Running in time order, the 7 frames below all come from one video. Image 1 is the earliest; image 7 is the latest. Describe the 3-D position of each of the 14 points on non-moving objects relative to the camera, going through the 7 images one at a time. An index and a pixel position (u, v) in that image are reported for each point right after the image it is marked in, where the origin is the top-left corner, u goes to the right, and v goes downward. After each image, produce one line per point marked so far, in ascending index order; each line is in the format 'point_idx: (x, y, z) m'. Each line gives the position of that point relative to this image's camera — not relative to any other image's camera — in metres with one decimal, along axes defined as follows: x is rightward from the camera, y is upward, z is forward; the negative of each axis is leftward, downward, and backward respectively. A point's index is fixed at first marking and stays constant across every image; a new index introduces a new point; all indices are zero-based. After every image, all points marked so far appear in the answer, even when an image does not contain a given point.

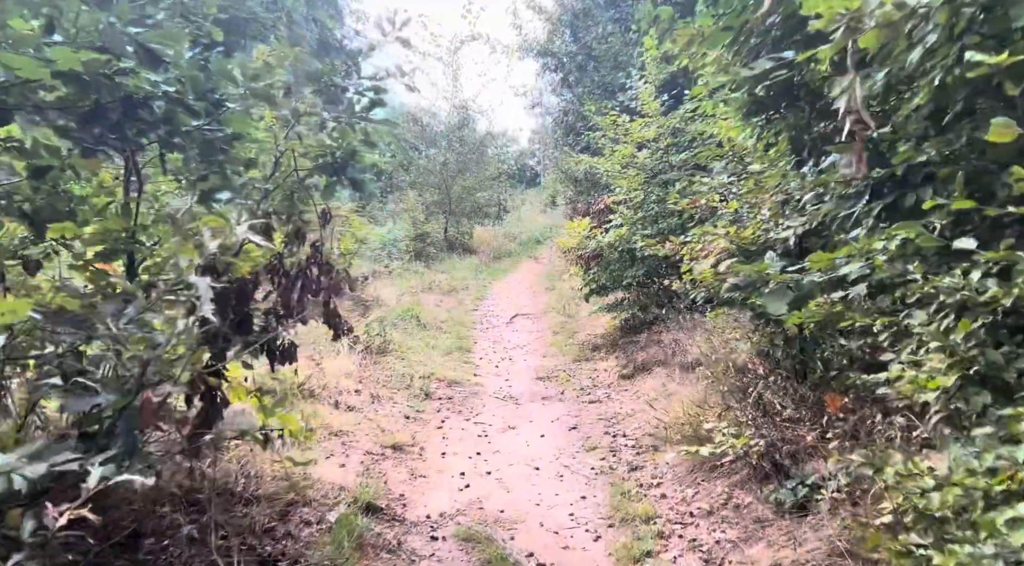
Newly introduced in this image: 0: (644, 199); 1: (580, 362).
0: (+1.5, +1.0, +8.9) m
1: (+0.8, -0.9, +8.8) m
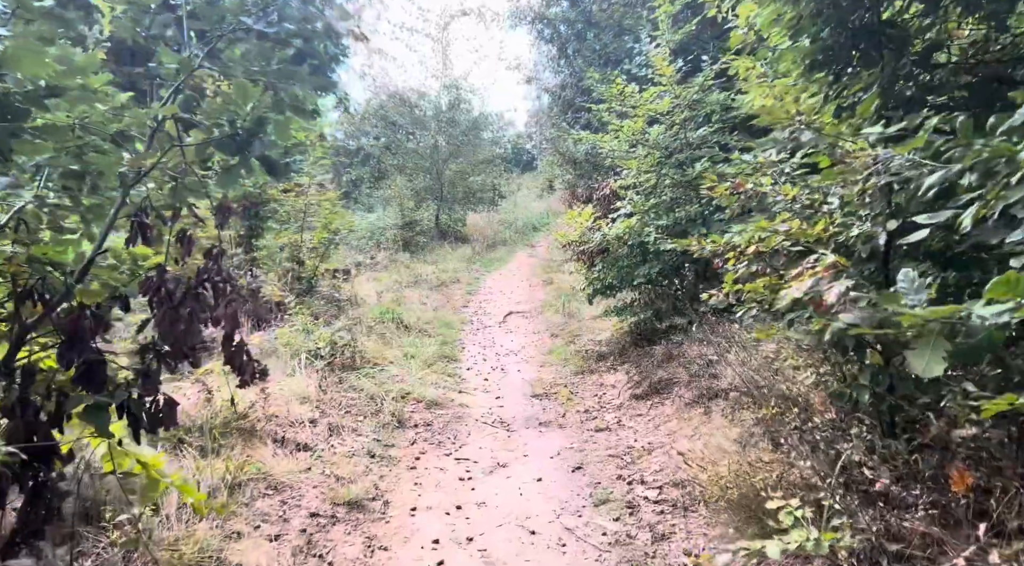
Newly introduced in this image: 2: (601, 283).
0: (+1.4, +1.0, +7.6) m
1: (+0.7, -0.9, +7.6) m
2: (+0.9, 0.0, +7.6) m
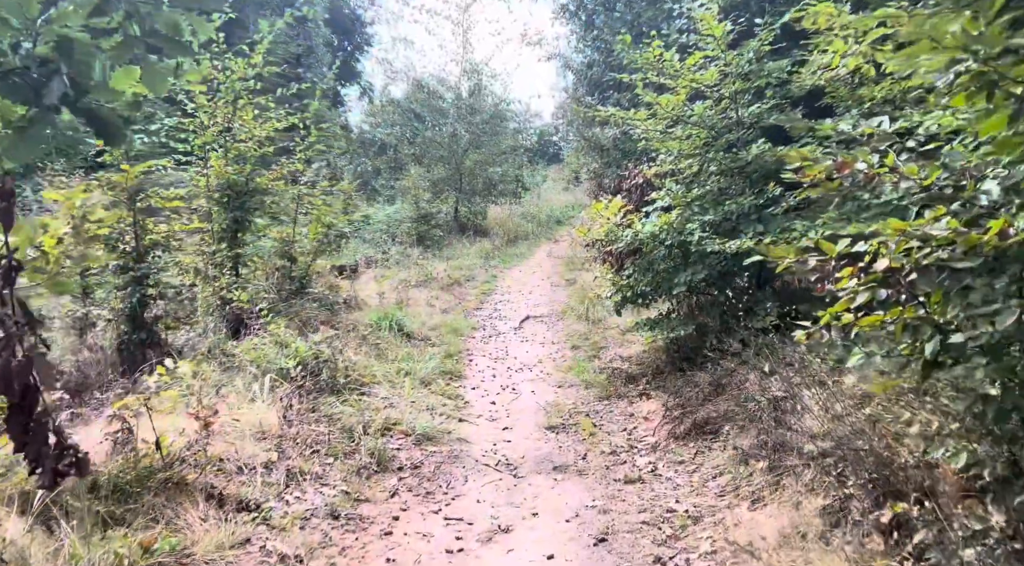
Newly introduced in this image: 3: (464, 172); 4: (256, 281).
0: (+1.5, +0.9, +6.3) m
1: (+0.8, -1.0, +6.3) m
2: (+1.0, -0.1, +6.3) m
3: (-1.2, +2.7, +19.3) m
4: (-3.1, 0.0, +9.4) m
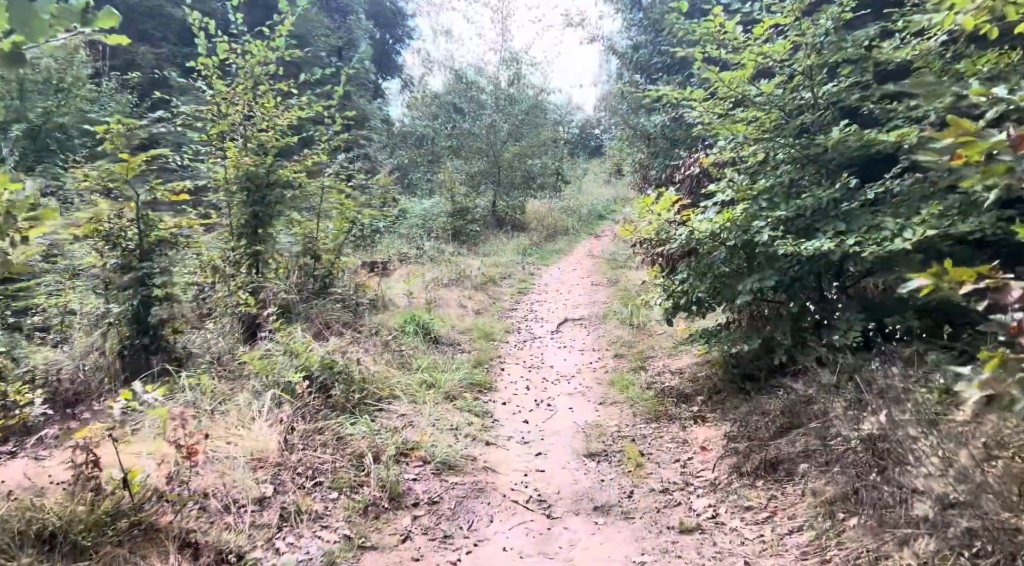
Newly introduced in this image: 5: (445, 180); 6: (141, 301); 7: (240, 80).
0: (+1.8, +0.9, +5.4) m
1: (+1.0, -1.0, +5.5) m
2: (+1.2, -0.1, +5.5) m
3: (-0.2, +2.8, +18.6) m
4: (-2.7, 0.0, +8.8) m
5: (-1.5, +2.3, +17.6) m
6: (-3.2, -0.2, +6.6) m
7: (-3.0, +2.2, +8.5) m
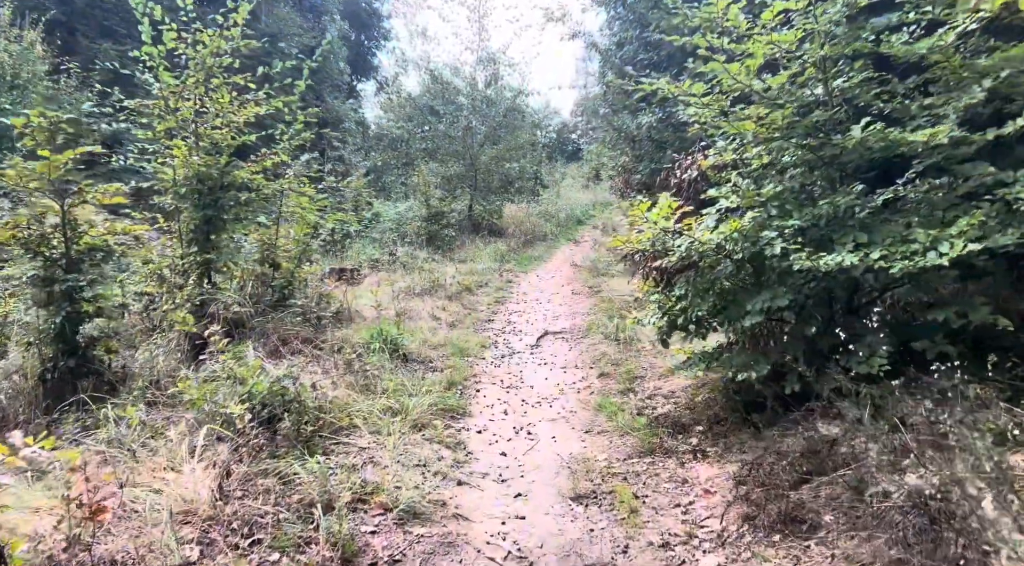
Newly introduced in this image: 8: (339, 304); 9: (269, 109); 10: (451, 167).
0: (+1.6, +0.8, +4.8) m
1: (+0.9, -1.1, +4.8) m
2: (+1.1, -0.2, +4.9) m
3: (-0.7, +2.6, +17.9) m
4: (-2.9, -0.1, +8.0) m
5: (-2.0, +2.2, +16.9) m
6: (-3.4, -0.3, +5.9) m
7: (-3.2, +2.1, +7.8) m
8: (-2.0, -0.2, +9.0) m
9: (-2.7, +1.9, +8.5) m
10: (-1.4, +2.7, +17.7) m
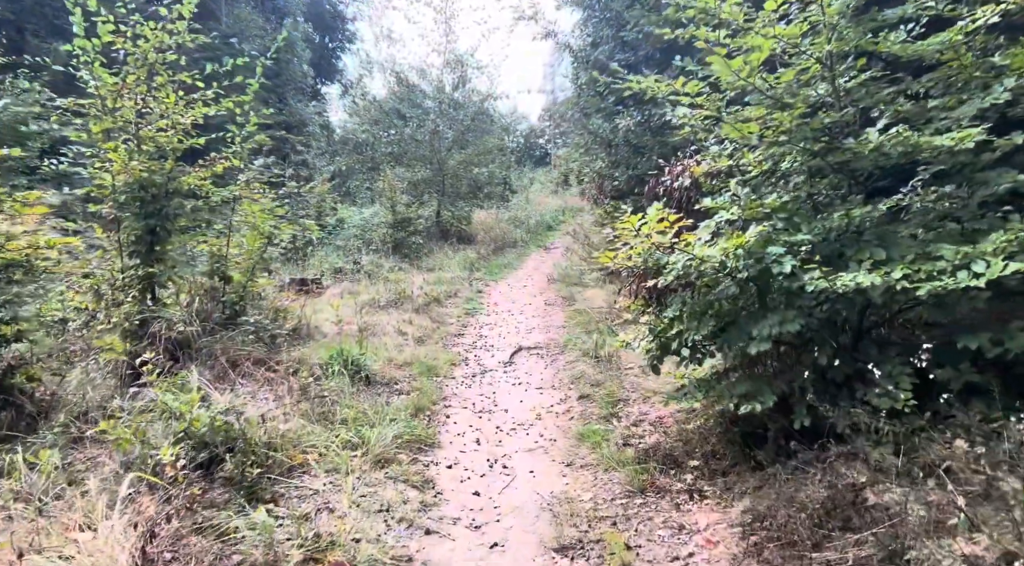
0: (+1.5, +0.7, +4.3) m
1: (+0.7, -1.2, +4.3) m
2: (+0.9, -0.3, +4.4) m
3: (-1.4, +2.4, +17.3) m
4: (-3.2, -0.2, +7.4) m
5: (-2.7, +2.0, +16.3) m
6: (-3.5, -0.4, +5.2) m
7: (-3.5, +2.0, +7.1) m
8: (-2.3, -0.4, +8.4) m
9: (-3.0, +1.8, +7.9) m
10: (-2.1, +2.5, +17.1) m
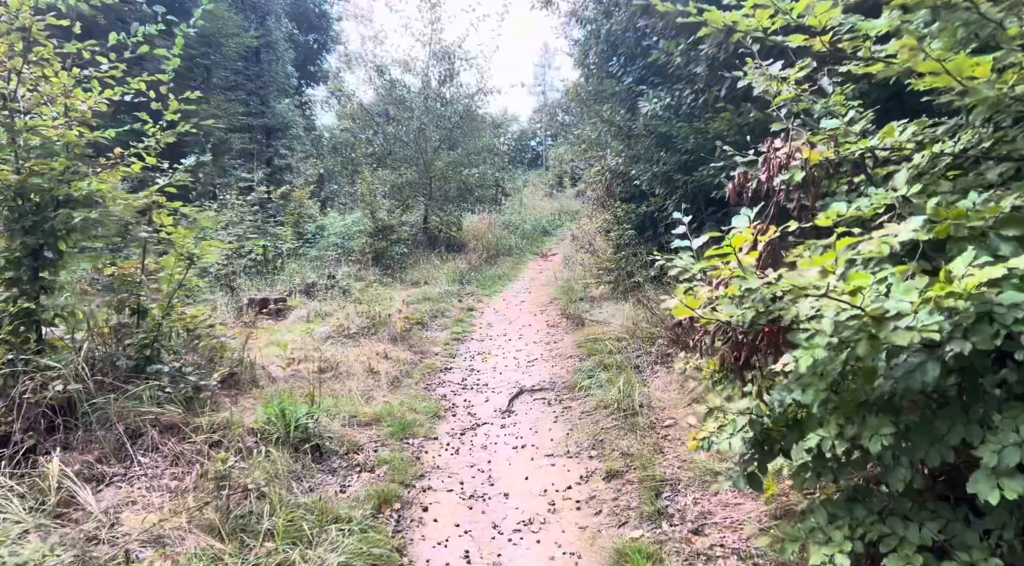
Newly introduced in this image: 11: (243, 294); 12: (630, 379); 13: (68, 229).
0: (+1.5, +0.5, +2.6) m
1: (+0.8, -1.5, +2.5) m
2: (+0.9, -0.5, +2.6) m
3: (-1.6, +2.2, +15.5) m
4: (-3.2, -0.5, +5.5) m
5: (-2.8, +1.7, +14.4) m
6: (-3.5, -0.7, +3.4) m
7: (-3.5, +1.7, +5.3) m
8: (-2.3, -0.7, +6.6) m
9: (-3.0, +1.5, +6.1) m
10: (-2.2, +2.2, +15.3) m
11: (-3.9, -0.2, +11.1) m
12: (+1.0, -0.8, +6.2) m
13: (-3.1, +0.4, +5.5) m
